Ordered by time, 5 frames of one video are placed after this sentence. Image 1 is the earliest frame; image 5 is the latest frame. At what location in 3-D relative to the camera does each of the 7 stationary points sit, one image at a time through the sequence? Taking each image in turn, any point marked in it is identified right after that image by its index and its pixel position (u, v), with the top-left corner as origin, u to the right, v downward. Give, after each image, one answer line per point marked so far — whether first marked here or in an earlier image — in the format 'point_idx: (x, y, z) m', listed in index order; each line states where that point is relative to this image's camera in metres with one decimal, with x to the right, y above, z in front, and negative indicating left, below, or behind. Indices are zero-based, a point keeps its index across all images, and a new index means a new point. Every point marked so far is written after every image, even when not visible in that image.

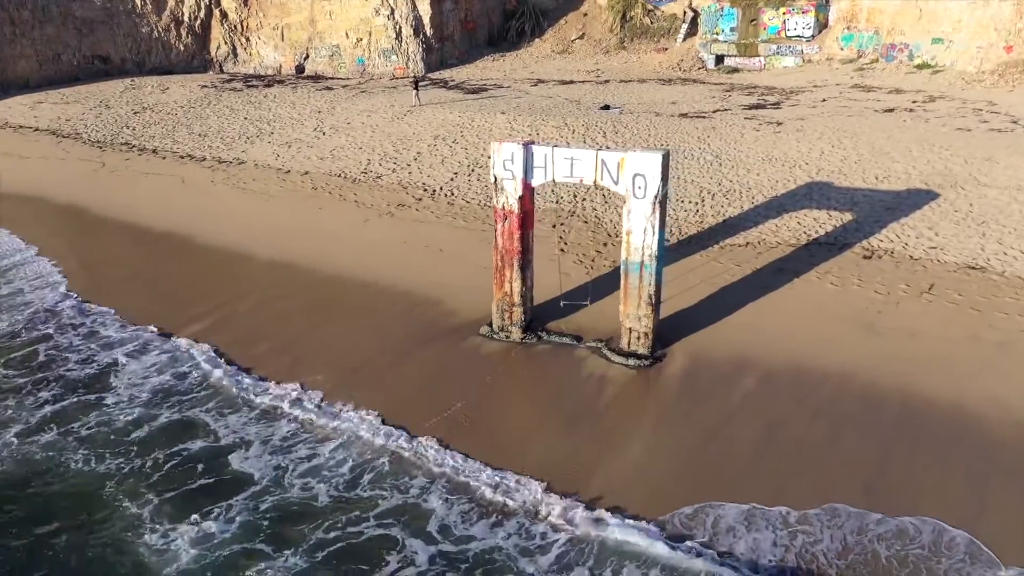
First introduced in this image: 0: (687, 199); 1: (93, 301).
0: (+2.7, +1.4, +12.6) m
1: (-5.8, -0.1, +11.3) m
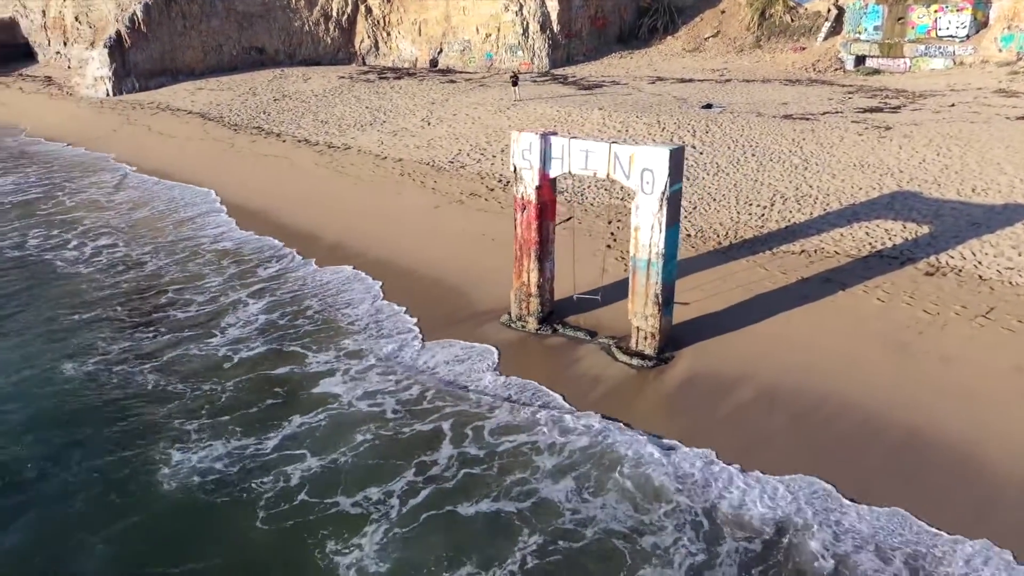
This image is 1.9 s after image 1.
0: (+3.6, +1.3, +12.0) m
1: (-5.1, +0.4, +12.5) m
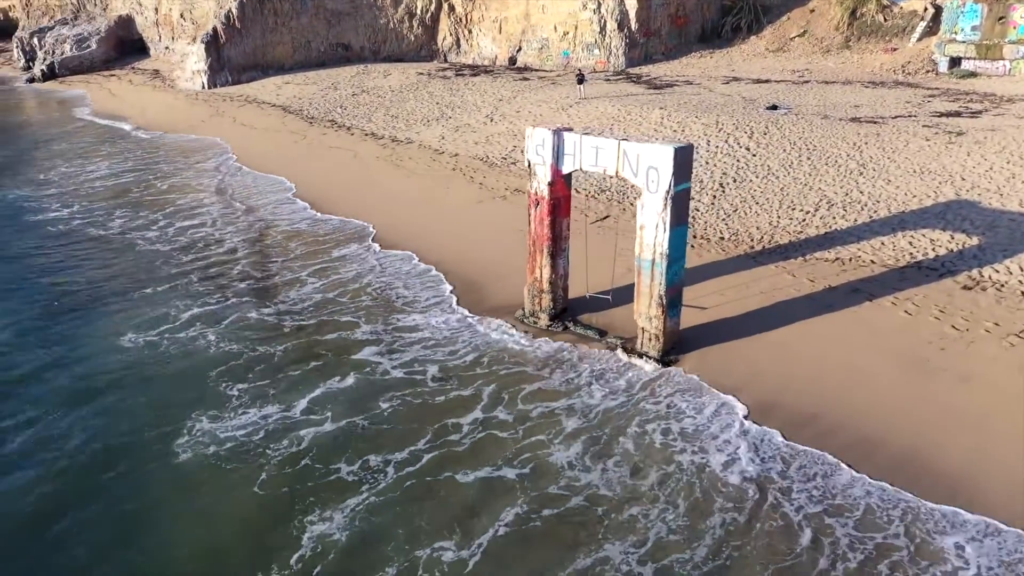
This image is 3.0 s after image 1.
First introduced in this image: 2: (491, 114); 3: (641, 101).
0: (+4.1, +1.2, +11.5) m
1: (-4.5, +0.7, +13.1) m
2: (-0.5, +4.1, +19.2) m
3: (+3.0, +4.3, +18.5) m
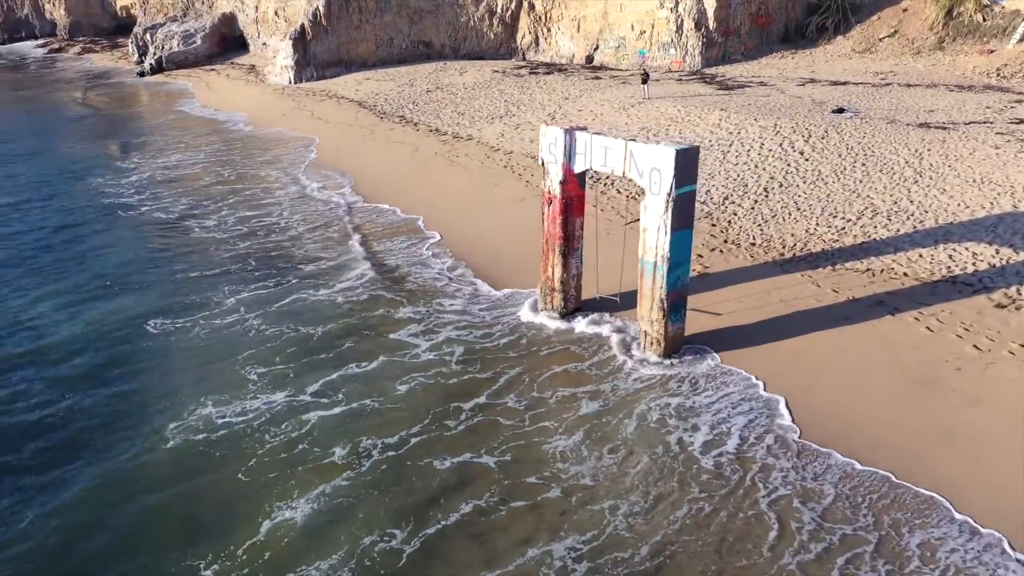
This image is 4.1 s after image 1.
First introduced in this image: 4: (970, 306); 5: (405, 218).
0: (+4.5, +1.0, +11.0) m
1: (-3.8, +0.9, +13.6) m
2: (+1.0, +4.2, +19.2) m
3: (+4.4, +4.2, +18.1) m
4: (+4.8, -0.2, +8.3) m
5: (-1.9, +1.2, +13.9) m
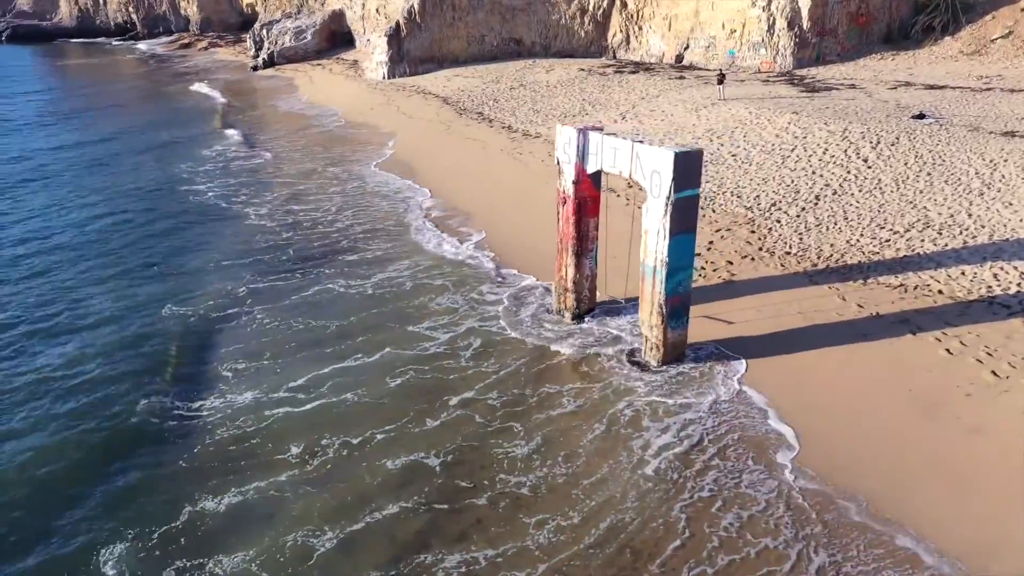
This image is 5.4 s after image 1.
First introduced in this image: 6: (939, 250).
0: (+4.9, +0.8, +10.5) m
1: (-3.0, +1.1, +14.1) m
2: (+2.7, +4.2, +19.0) m
3: (+5.9, +4.0, +17.5) m
4: (+4.7, -0.4, +7.7) m
5: (-1.0, +1.3, +14.2) m
6: (+5.1, +0.5, +9.6) m
